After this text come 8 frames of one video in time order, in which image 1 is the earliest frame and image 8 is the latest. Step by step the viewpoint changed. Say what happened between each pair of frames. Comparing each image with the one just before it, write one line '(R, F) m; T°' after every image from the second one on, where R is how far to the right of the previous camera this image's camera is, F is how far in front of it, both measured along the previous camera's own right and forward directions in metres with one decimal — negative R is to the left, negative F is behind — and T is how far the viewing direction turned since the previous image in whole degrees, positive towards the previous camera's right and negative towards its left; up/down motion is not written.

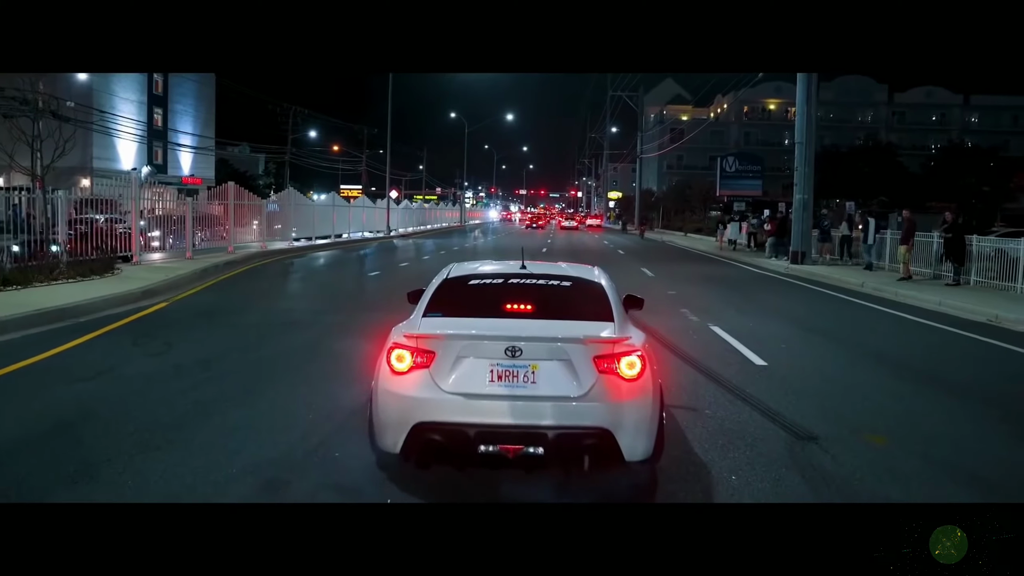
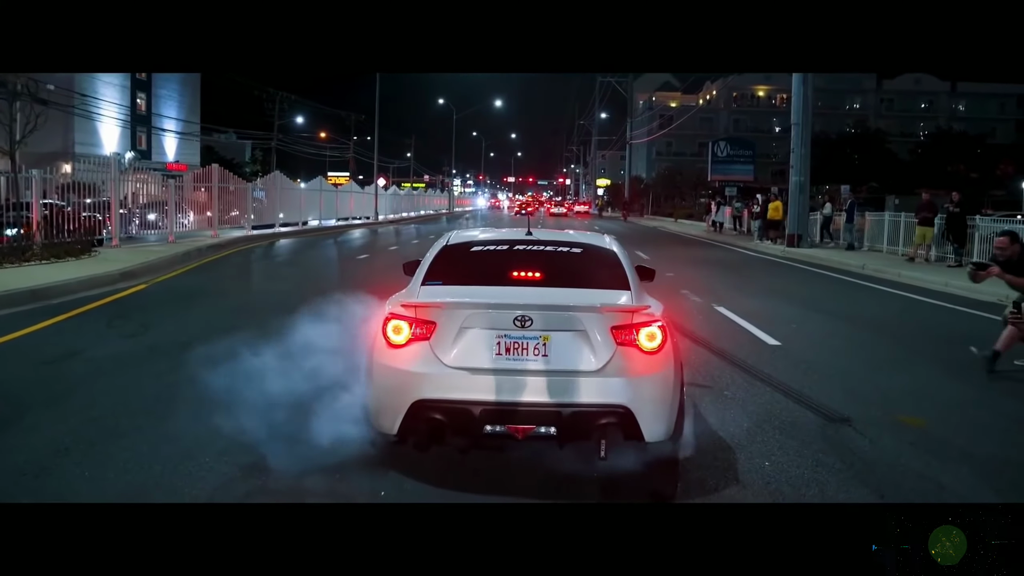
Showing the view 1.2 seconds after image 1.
(-0.1, +0.4) m; +1°
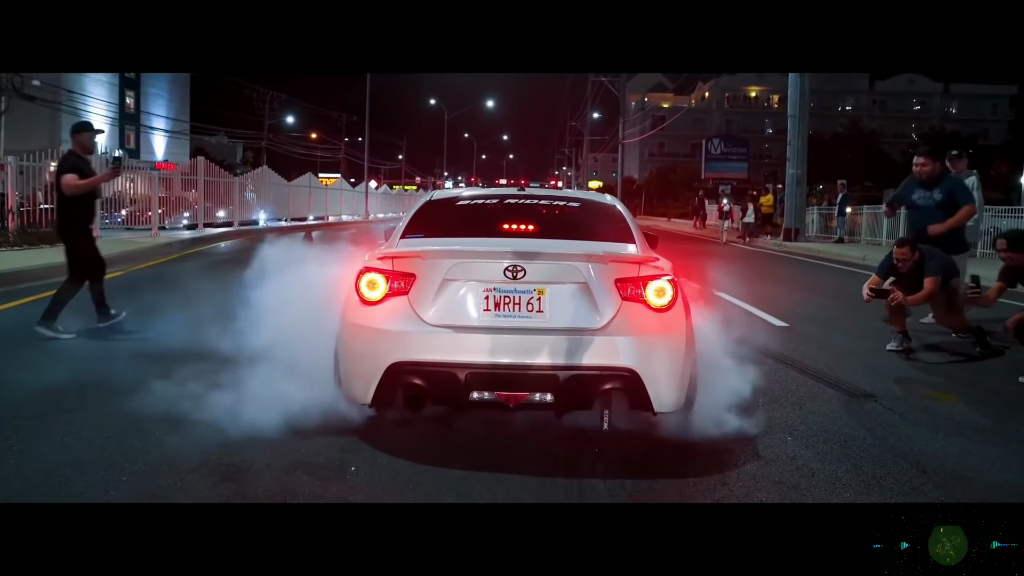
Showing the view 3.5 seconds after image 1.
(0.0, +0.4) m; 0°
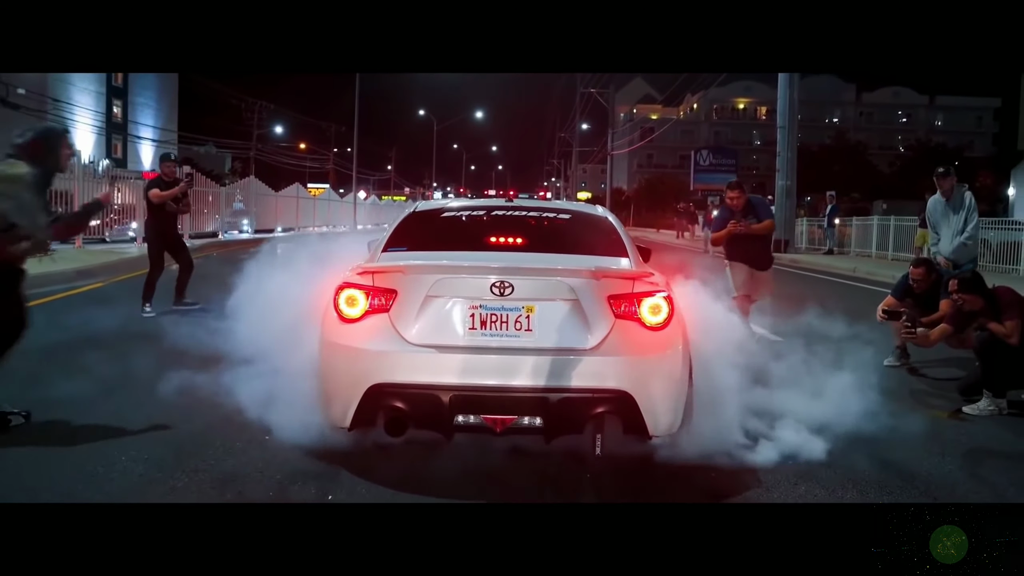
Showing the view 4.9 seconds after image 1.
(0.0, +0.2) m; +1°
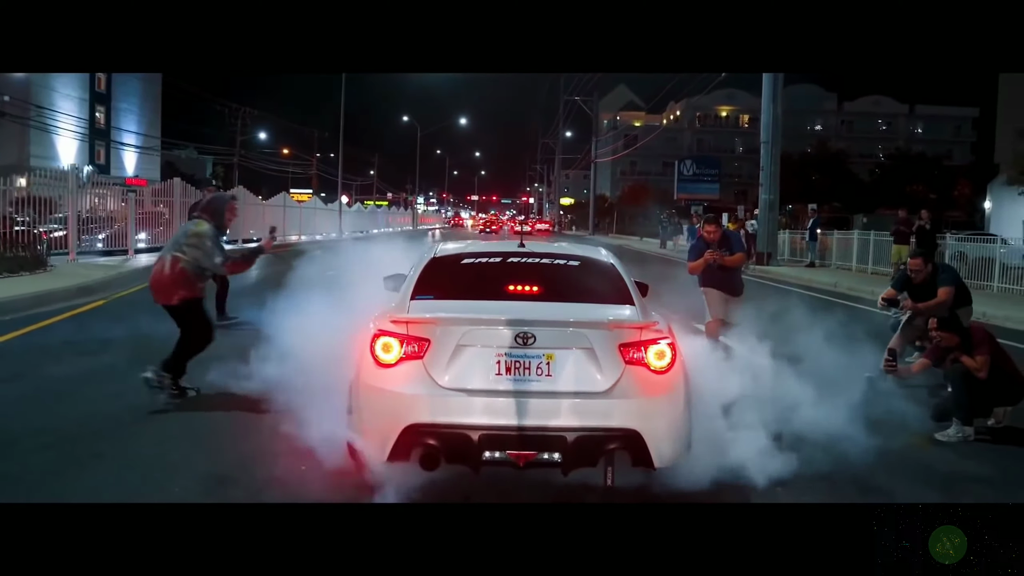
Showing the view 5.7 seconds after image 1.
(-0.1, -0.3) m; +1°
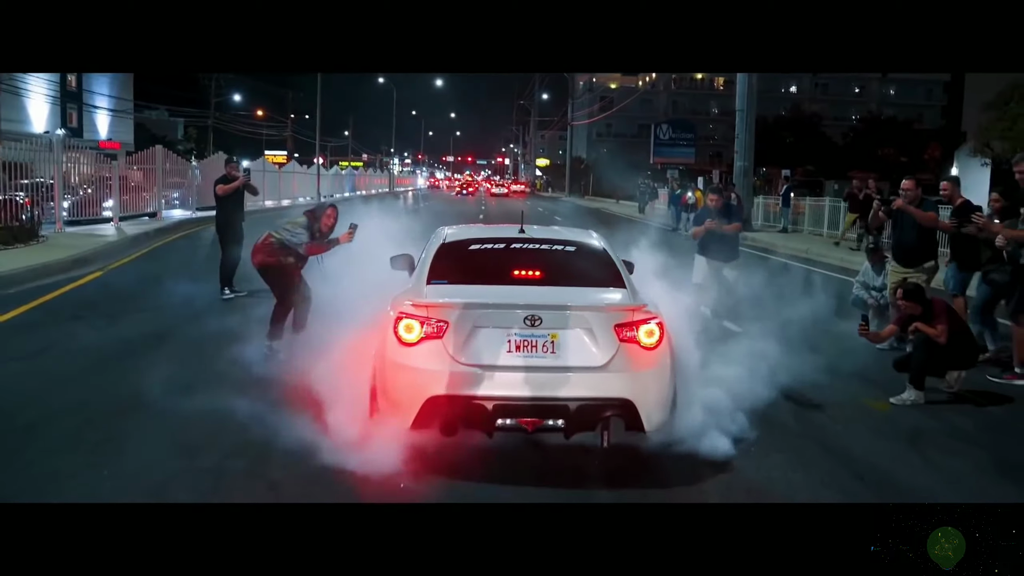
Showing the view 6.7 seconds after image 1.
(-0.1, -0.5) m; +1°
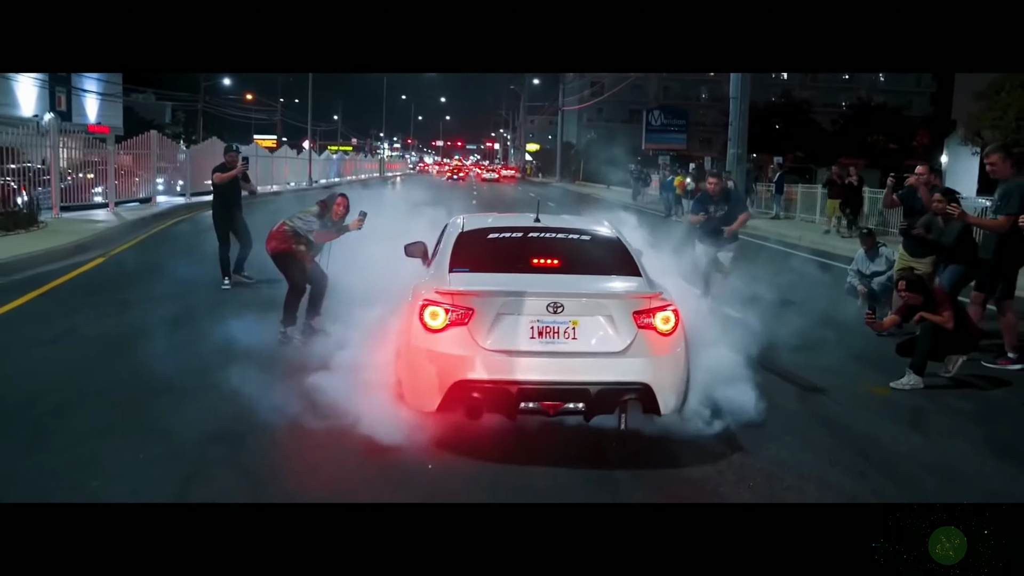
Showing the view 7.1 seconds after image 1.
(-0.1, -0.1) m; +1°
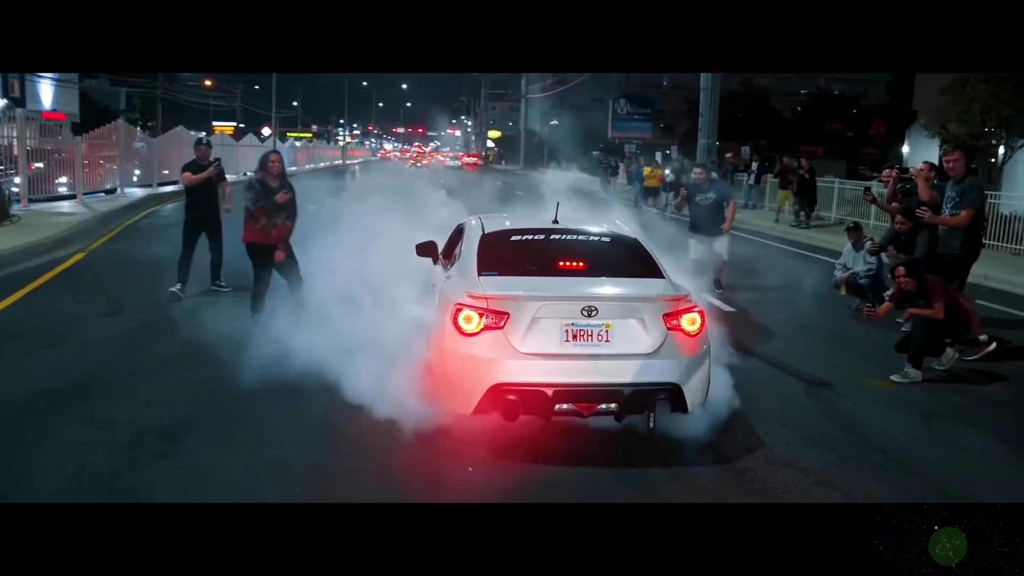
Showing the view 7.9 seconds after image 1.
(-0.3, -0.1) m; +2°
